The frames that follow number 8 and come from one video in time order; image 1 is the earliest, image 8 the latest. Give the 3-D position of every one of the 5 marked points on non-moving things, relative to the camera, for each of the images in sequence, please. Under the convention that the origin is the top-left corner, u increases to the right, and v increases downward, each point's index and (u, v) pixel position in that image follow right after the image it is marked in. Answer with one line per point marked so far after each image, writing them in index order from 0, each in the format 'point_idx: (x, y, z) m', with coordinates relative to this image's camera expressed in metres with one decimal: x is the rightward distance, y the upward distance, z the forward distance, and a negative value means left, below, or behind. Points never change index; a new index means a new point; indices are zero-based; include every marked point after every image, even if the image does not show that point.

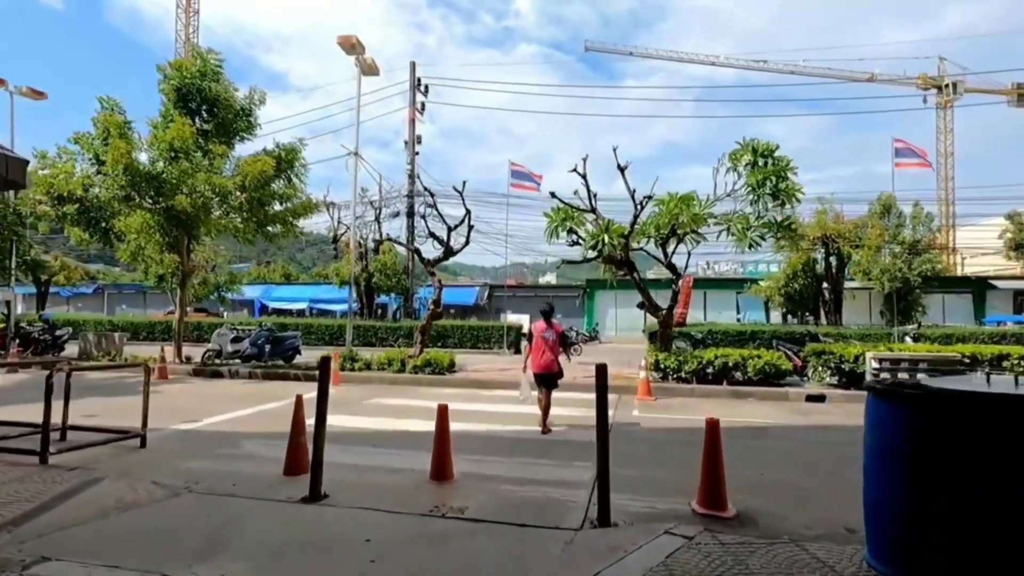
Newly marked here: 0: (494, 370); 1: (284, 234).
0: (-0.5, -2.4, +15.6) m
1: (-7.6, +1.8, +18.0) m
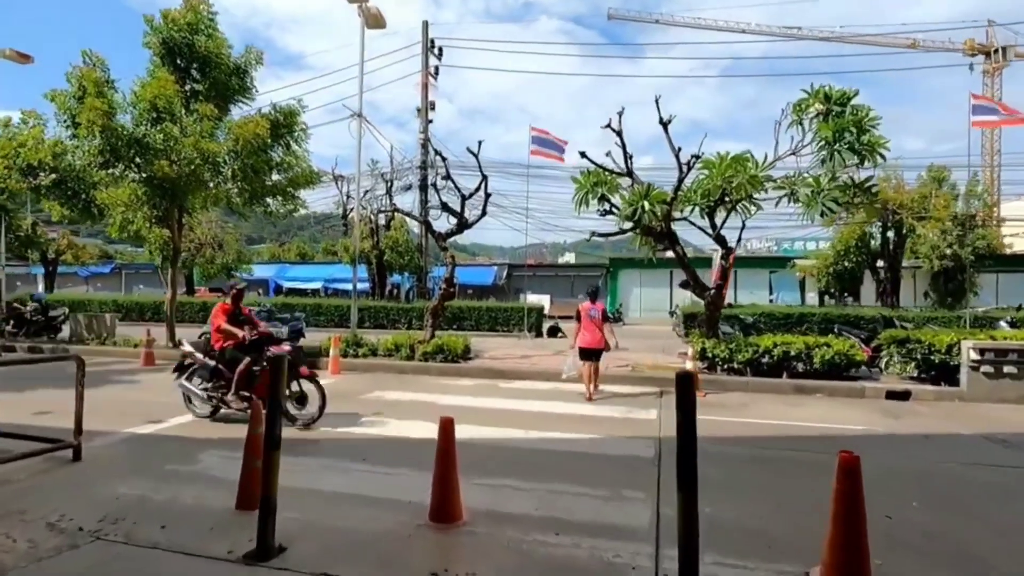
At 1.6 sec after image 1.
0: (0.0, -1.8, +13.9) m
1: (-6.9, +2.5, +16.4) m
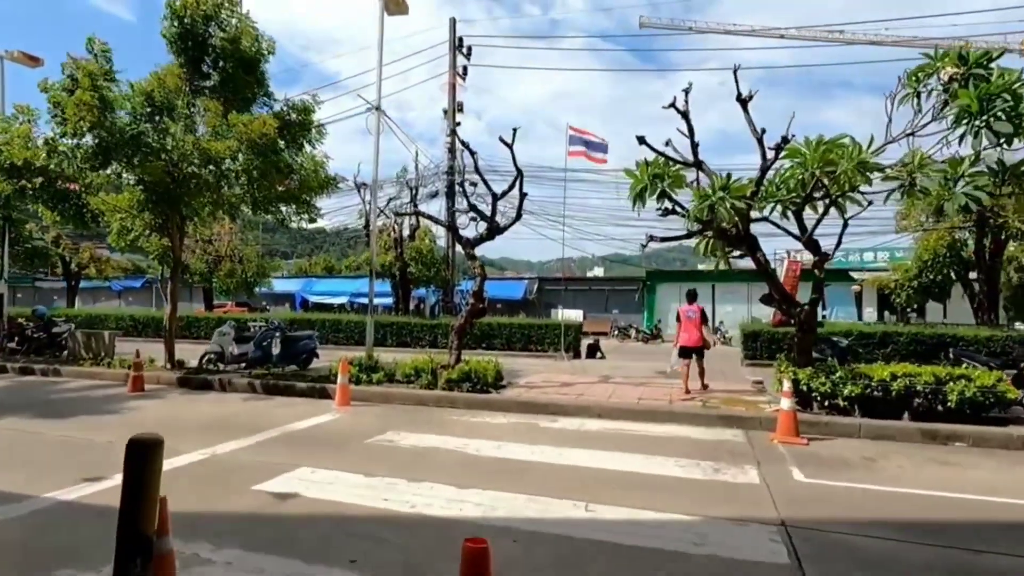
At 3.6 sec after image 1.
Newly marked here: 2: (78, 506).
0: (+0.9, -2.1, +11.8) m
1: (-5.9, +2.0, +14.8) m
2: (-4.3, -2.1, +5.3) m
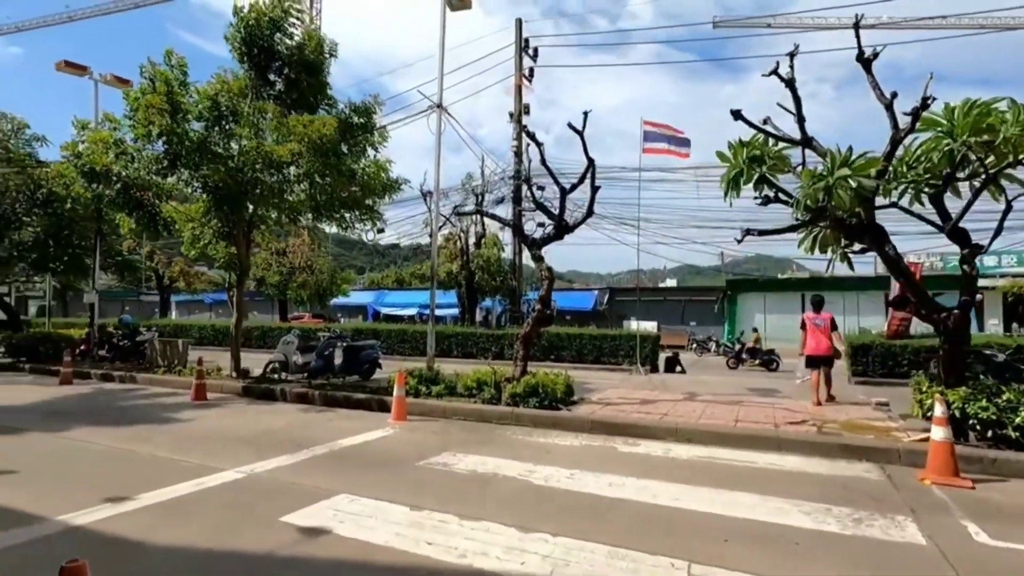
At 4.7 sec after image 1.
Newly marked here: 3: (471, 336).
0: (+2.3, -2.2, +10.4) m
1: (-4.1, +1.8, +14.3) m
2: (-3.6, -2.1, +4.6) m
3: (-1.5, -1.7, +19.2) m
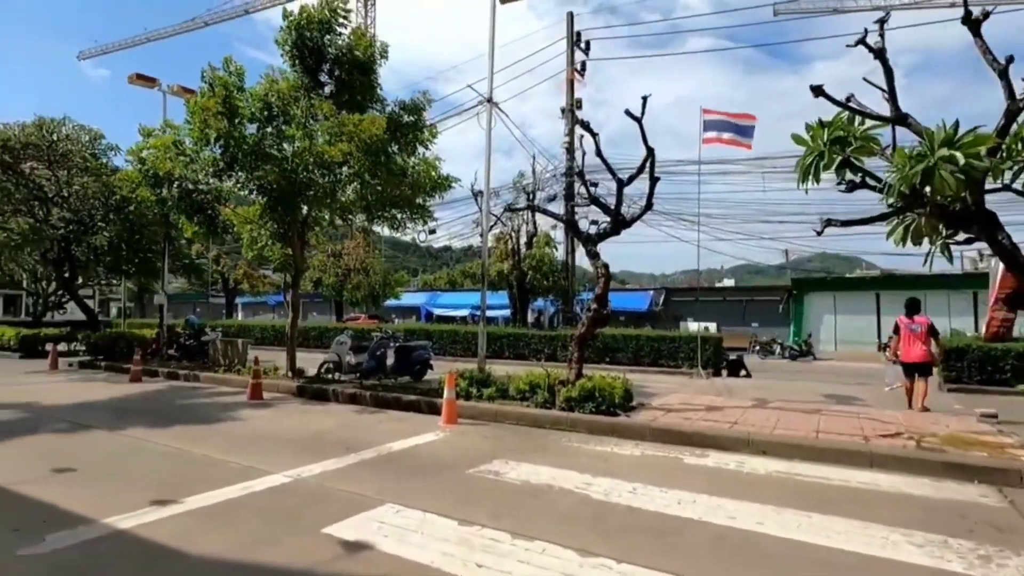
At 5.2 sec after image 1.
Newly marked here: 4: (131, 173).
0: (+3.3, -2.2, +9.7) m
1: (-2.7, +1.8, +14.2) m
2: (-3.2, -2.1, +4.5) m
3: (+0.4, -1.7, +18.8) m
4: (-10.4, +3.2, +14.6) m
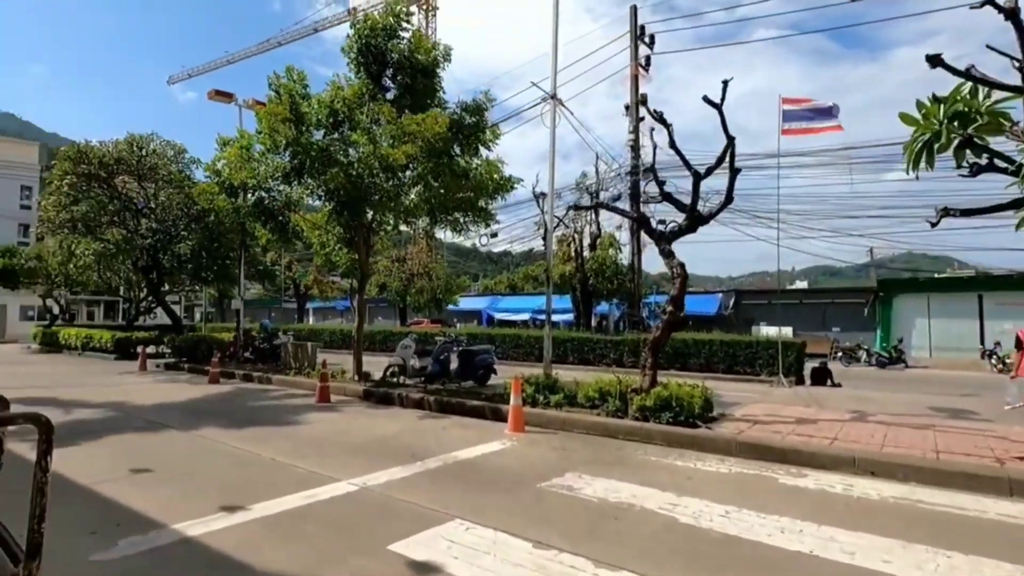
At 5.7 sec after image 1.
0: (+4.5, -2.2, +8.8) m
1: (-1.0, +1.7, +14.0) m
2: (-2.5, -2.1, +4.4) m
3: (+2.6, -1.8, +18.2) m
4: (-8.7, +3.0, +15.3) m
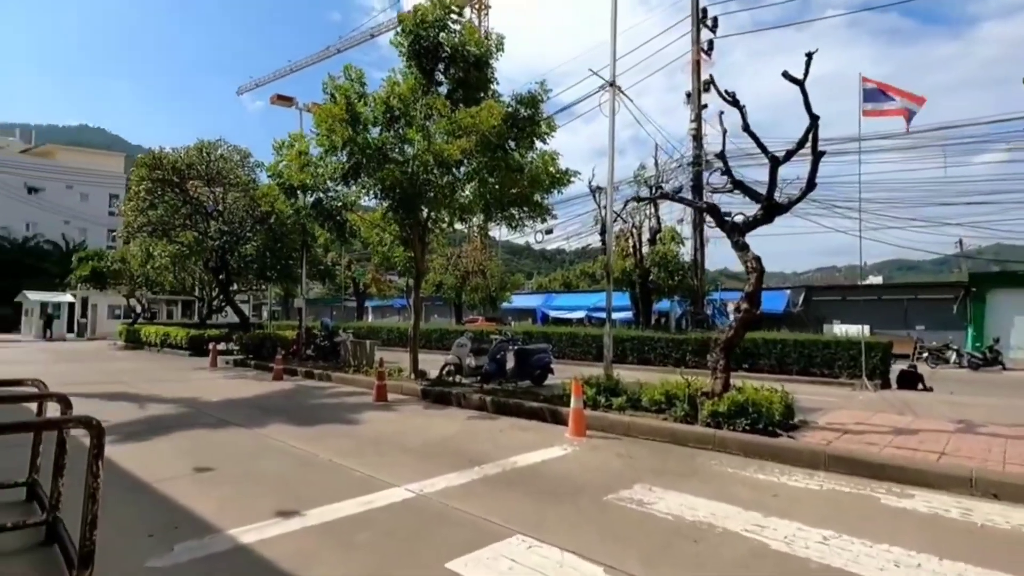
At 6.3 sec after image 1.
0: (+5.4, -2.1, +8.0) m
1: (+0.4, +1.8, +13.6) m
2: (-2.0, -2.1, +4.2) m
3: (+4.5, -1.7, +17.5) m
4: (-7.1, +3.0, +15.7) m
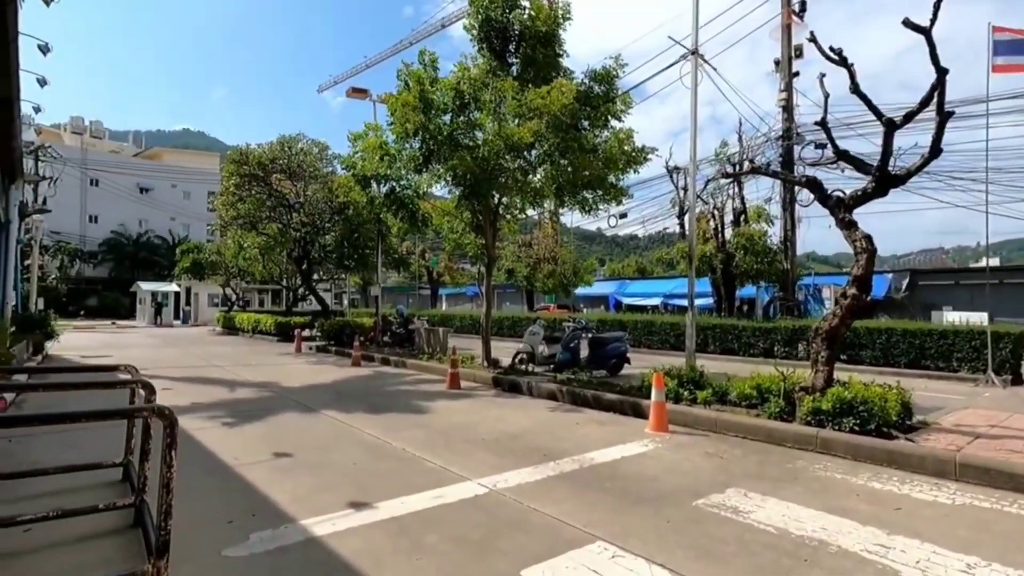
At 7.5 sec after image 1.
0: (+6.5, -1.9, +6.8) m
1: (+2.2, +2.2, +13.0) m
2: (-1.4, -2.0, +4.1) m
3: (+6.8, -1.3, +16.4) m
4: (-4.9, +3.4, +16.0) m
